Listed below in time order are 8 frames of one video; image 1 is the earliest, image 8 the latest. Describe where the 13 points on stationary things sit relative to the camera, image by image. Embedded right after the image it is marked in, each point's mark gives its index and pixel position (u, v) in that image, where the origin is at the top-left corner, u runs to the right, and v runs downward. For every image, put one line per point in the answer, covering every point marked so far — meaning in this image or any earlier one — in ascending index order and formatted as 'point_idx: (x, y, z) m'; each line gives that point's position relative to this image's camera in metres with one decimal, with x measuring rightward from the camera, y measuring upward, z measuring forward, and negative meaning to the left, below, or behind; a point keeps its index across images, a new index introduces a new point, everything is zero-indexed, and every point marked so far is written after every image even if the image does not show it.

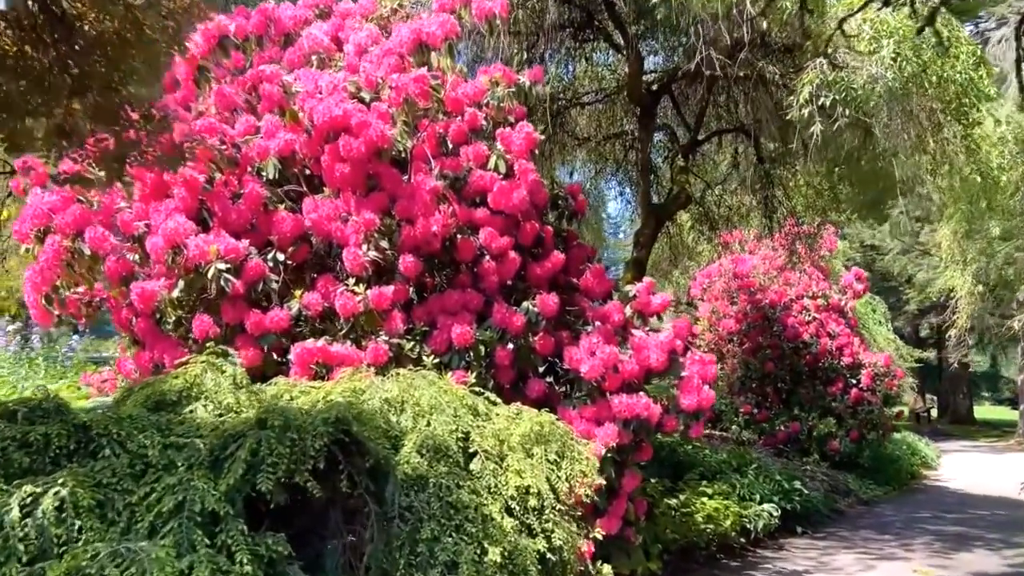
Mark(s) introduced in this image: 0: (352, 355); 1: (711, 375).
0: (-0.9, -0.4, +4.4) m
1: (+1.4, -0.6, +5.4) m
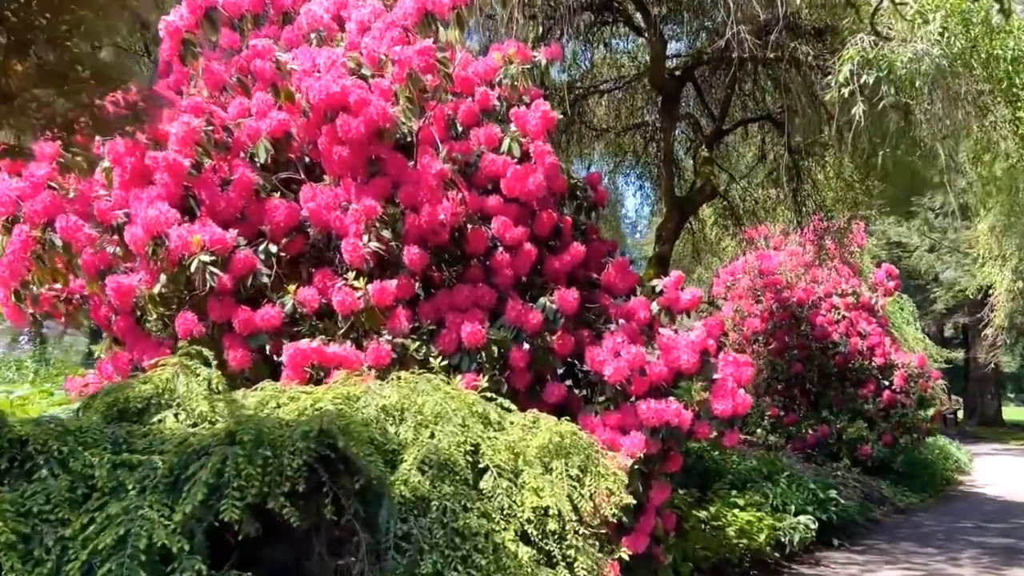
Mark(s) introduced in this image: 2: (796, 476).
0: (-0.8, -0.4, +4.0) m
1: (+1.5, -0.6, +4.9) m
2: (+2.9, -1.9, +8.0) m
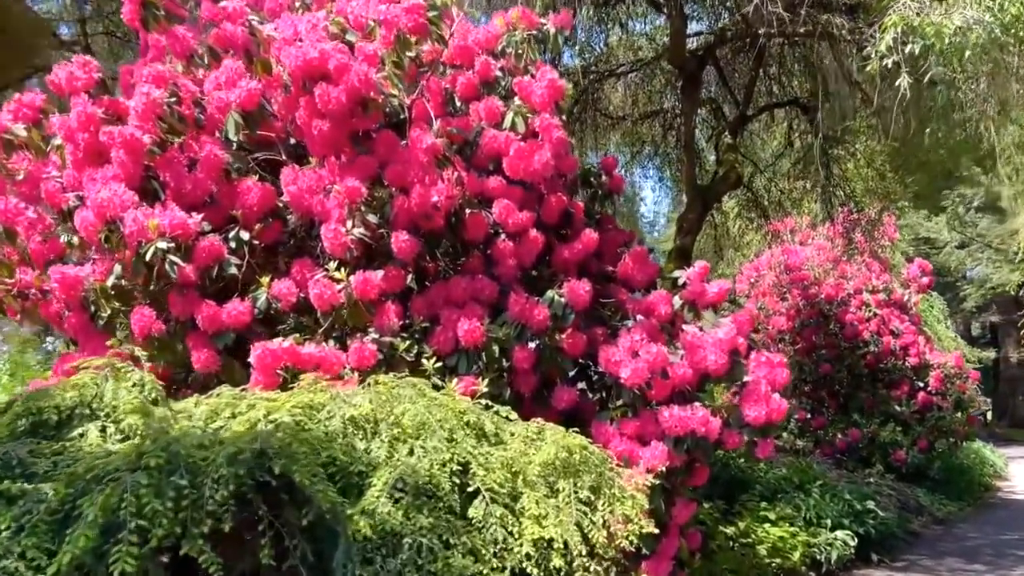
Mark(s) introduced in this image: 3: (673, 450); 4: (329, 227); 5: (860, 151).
0: (-0.8, -0.3, +3.5) m
1: (+1.5, -0.5, +4.3) m
2: (+3.0, -1.8, +7.4) m
3: (+0.8, -0.8, +4.0) m
4: (-0.9, +0.3, +3.8) m
5: (+3.6, +1.4, +8.1) m
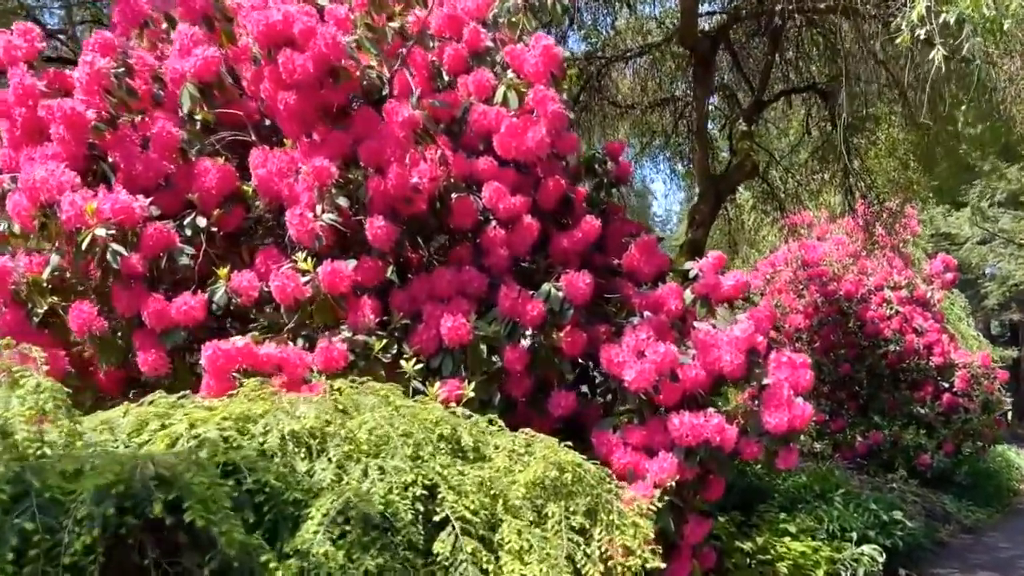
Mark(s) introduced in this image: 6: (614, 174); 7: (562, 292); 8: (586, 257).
0: (-0.9, -0.3, +3.1) m
1: (+1.5, -0.5, +3.9) m
2: (+3.0, -1.8, +6.9) m
3: (+0.8, -0.8, +3.5) m
4: (-0.9, +0.3, +3.4) m
5: (+3.6, +1.5, +7.7) m
6: (+0.7, +0.7, +4.9) m
7: (+0.2, 0.0, +3.6) m
8: (+0.5, +0.1, +4.3) m
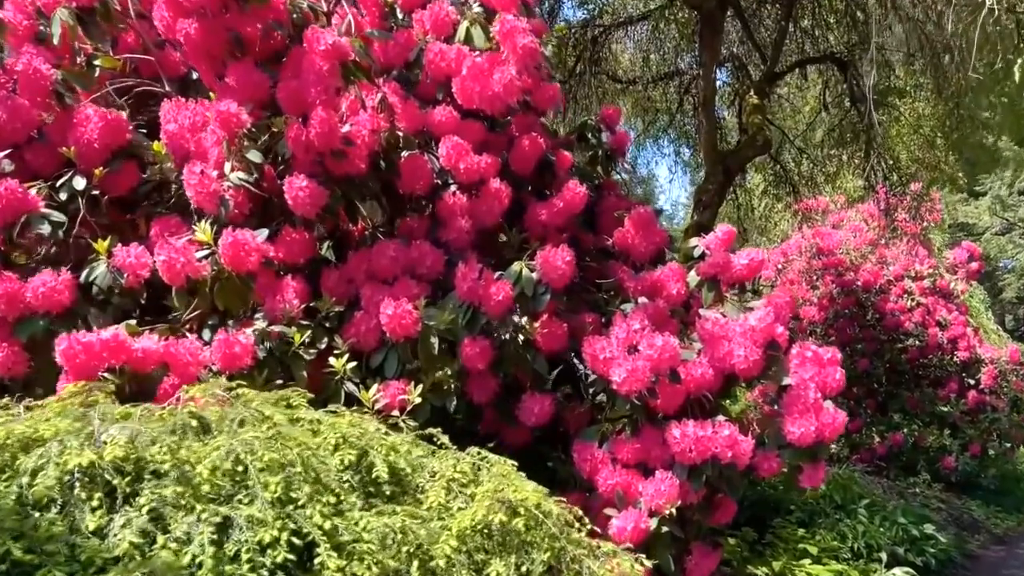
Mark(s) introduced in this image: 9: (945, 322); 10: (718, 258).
0: (-1.0, -0.2, +2.4) m
1: (+1.3, -0.4, +3.2) m
2: (+2.9, -1.7, +6.2) m
3: (+0.6, -0.7, +2.8) m
4: (-1.1, +0.4, +2.7) m
5: (+3.5, +1.6, +6.9) m
6: (+0.6, +0.8, +4.2) m
7: (+0.1, +0.1, +2.9) m
8: (+0.3, +0.2, +3.6) m
9: (+4.9, -0.4, +8.9) m
10: (+0.9, +0.1, +3.3) m
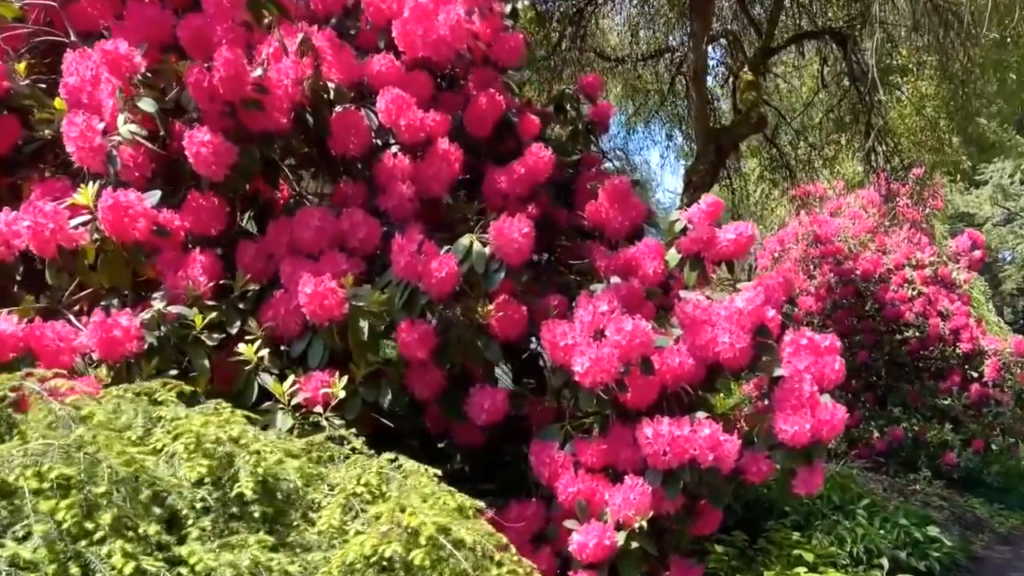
0: (-1.2, -0.1, +2.0) m
1: (+1.1, -0.3, +2.8) m
2: (+2.7, -1.6, +5.8) m
3: (+0.5, -0.6, +2.4) m
4: (-1.2, +0.5, +2.2) m
5: (+3.3, +1.7, +6.5) m
6: (+0.4, +0.8, +3.8) m
7: (-0.1, +0.1, +2.5) m
8: (+0.2, +0.3, +3.2) m
9: (+4.7, -0.3, +8.5) m
10: (+0.7, +0.2, +2.9) m
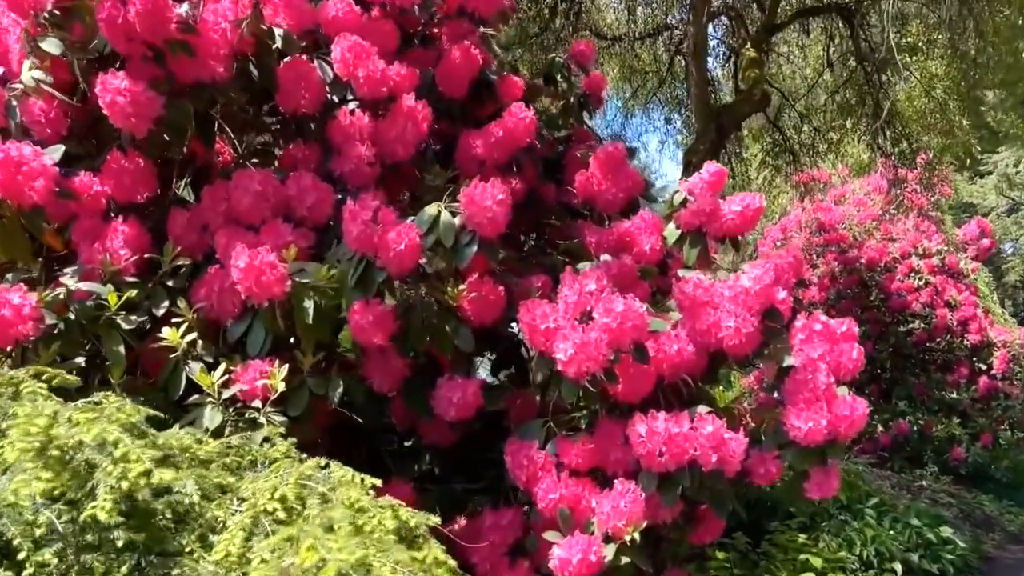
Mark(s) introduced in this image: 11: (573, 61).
0: (-1.3, -0.1, +1.7) m
1: (+1.1, -0.3, +2.5) m
2: (+2.6, -1.5, +5.5) m
3: (+0.4, -0.6, +2.1) m
4: (-1.3, +0.5, +1.9) m
5: (+3.3, +1.8, +6.2) m
6: (+0.3, +0.9, +3.5) m
7: (-0.2, +0.2, +2.1) m
8: (+0.1, +0.4, +2.9) m
9: (+4.7, -0.1, +8.2) m
10: (+0.6, +0.3, +2.6) m
11: (+0.3, +1.1, +3.6) m
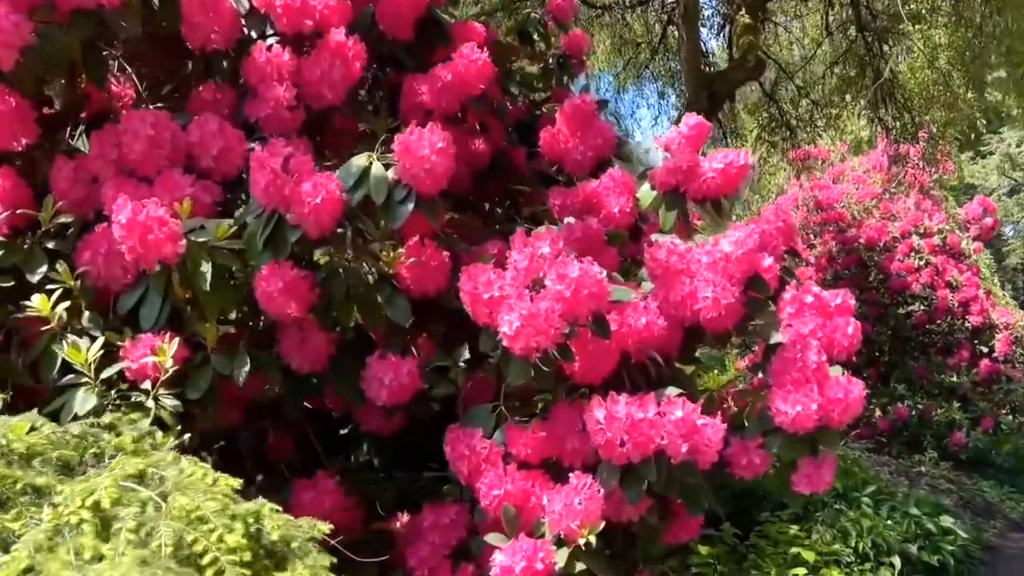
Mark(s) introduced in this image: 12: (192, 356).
0: (-1.4, 0.0, +1.4) m
1: (+0.9, -0.2, +2.2) m
2: (+2.5, -1.3, +5.2) m
3: (+0.3, -0.5, +1.8) m
4: (-1.5, +0.6, +1.6) m
5: (+3.1, +1.9, +5.9) m
6: (+0.2, +1.0, +3.2) m
7: (-0.3, +0.3, +1.8) m
8: (-0.1, +0.5, +2.6) m
9: (+4.5, +0.1, +7.9) m
10: (+0.5, +0.4, +2.3) m
11: (+0.1, +1.2, +3.2) m
12: (-0.7, -0.2, +1.8) m
